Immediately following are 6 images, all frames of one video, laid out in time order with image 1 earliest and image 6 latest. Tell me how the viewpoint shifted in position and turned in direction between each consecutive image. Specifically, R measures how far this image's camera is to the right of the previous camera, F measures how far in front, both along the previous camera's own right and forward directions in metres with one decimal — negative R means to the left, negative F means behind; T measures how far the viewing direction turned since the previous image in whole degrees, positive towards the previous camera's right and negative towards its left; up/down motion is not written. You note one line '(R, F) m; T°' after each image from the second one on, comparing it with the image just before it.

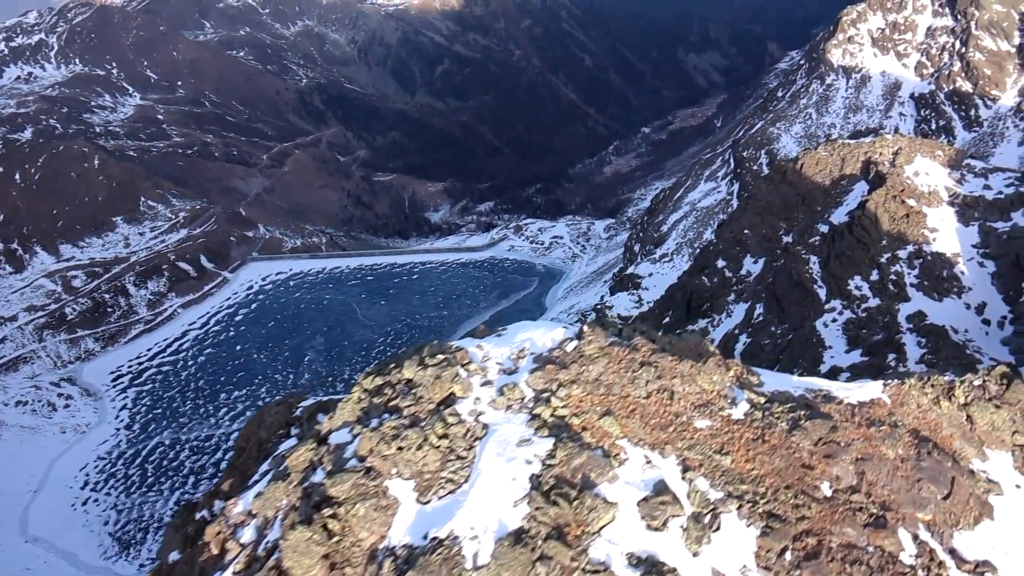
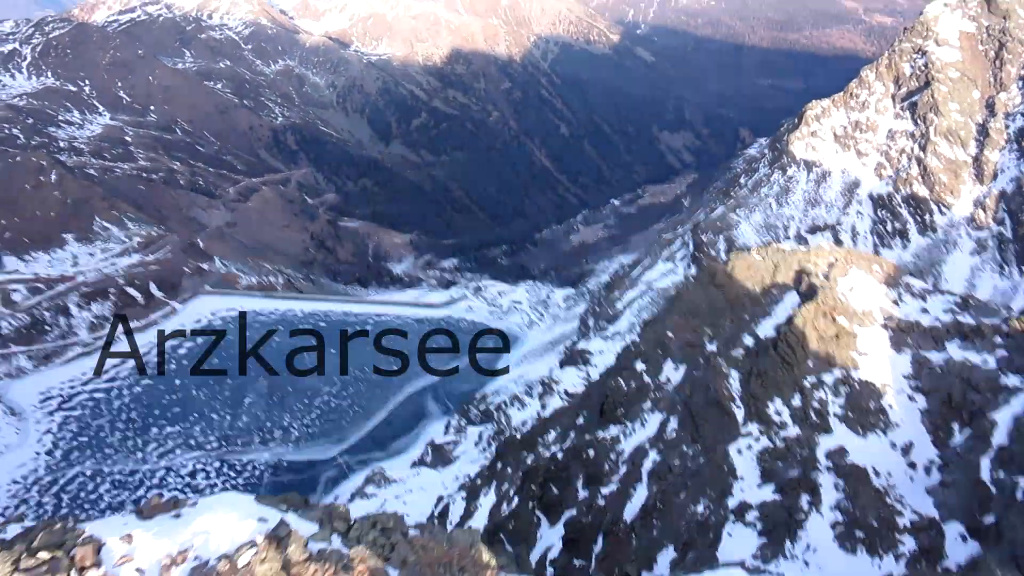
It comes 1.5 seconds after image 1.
(+0.6, +0.9) m; +2°
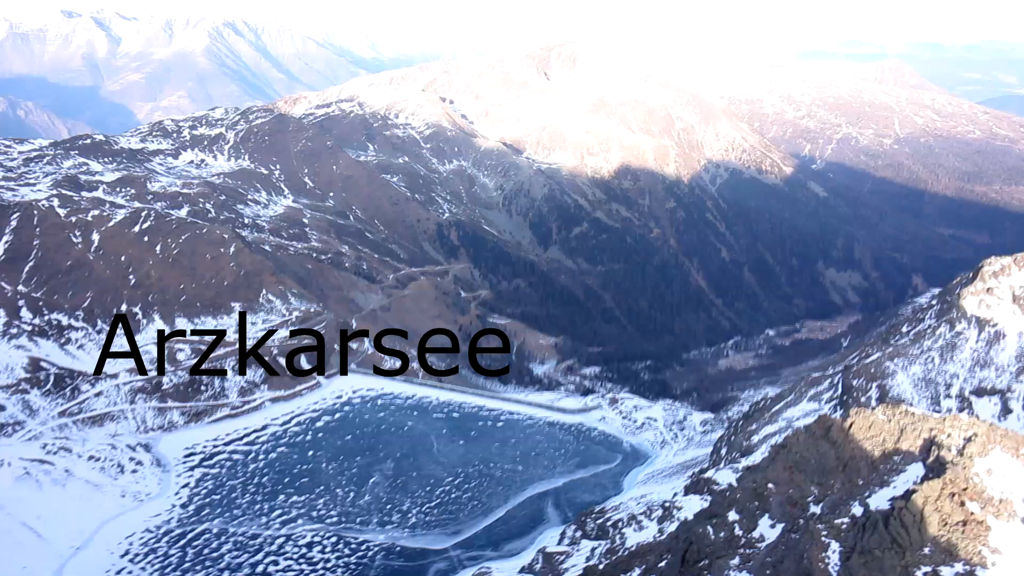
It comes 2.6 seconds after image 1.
(+0.5, +0.5) m; -10°
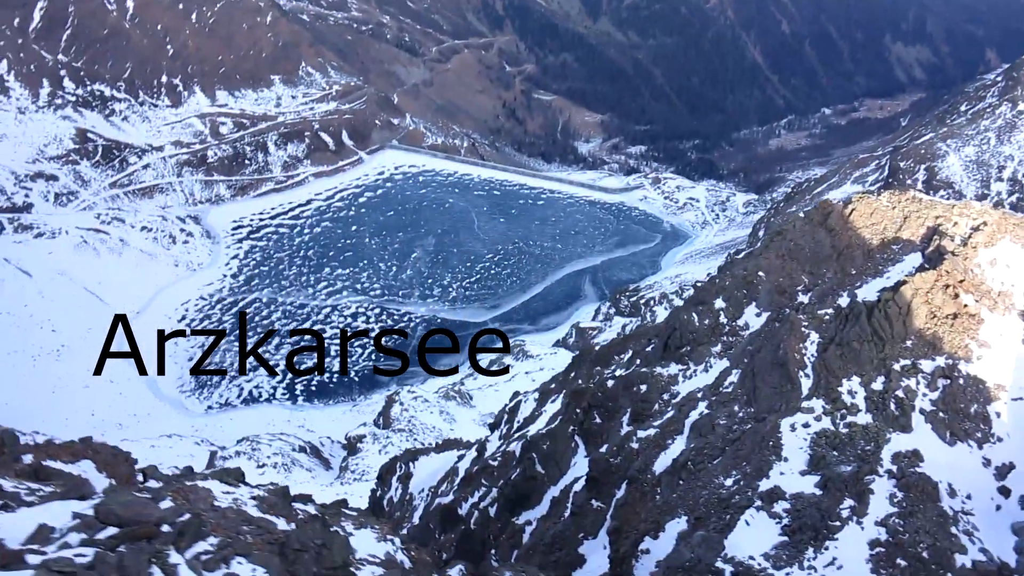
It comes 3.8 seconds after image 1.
(+0.7, +0.5) m; -3°
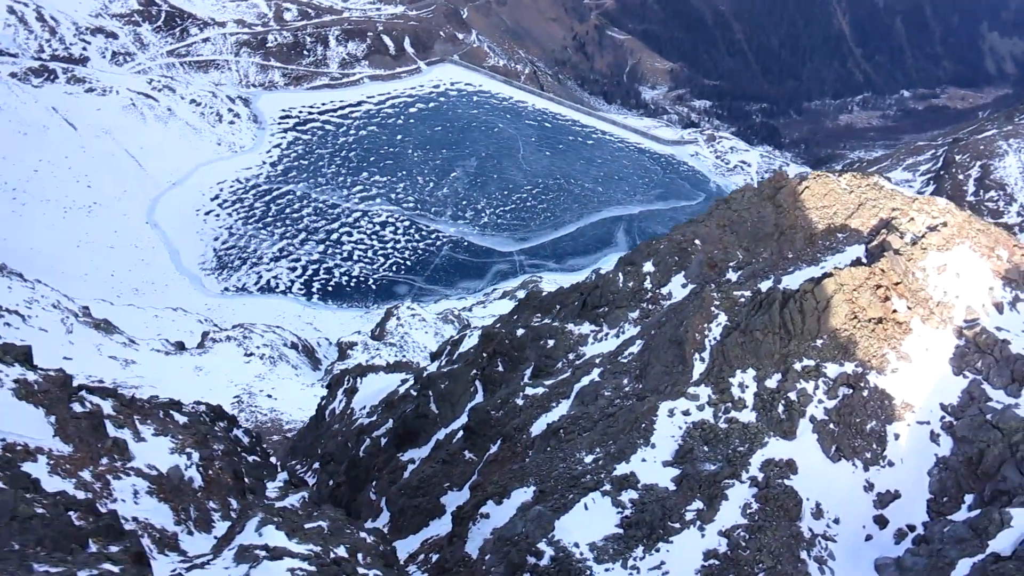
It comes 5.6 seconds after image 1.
(+1.2, +0.7) m; -2°
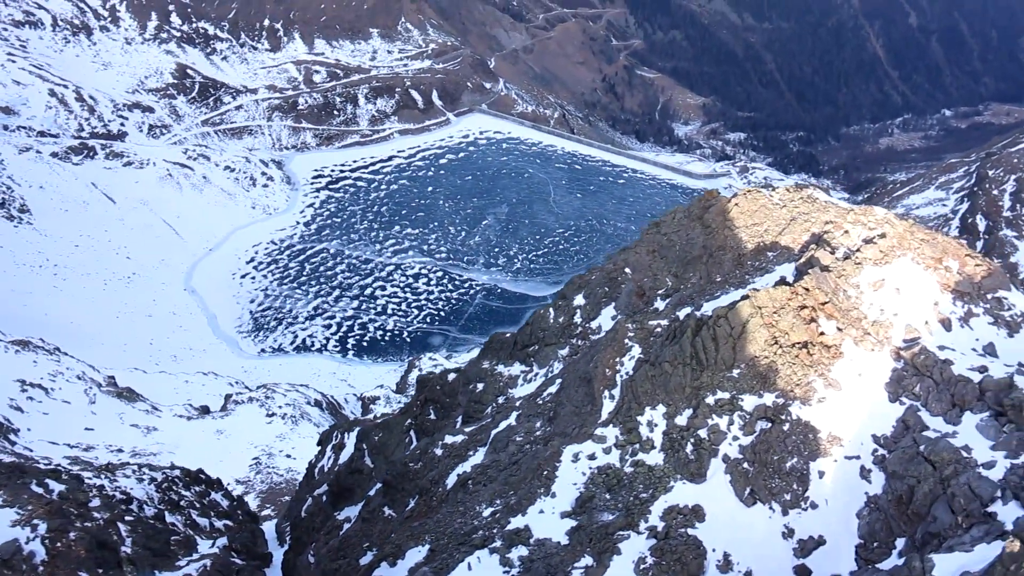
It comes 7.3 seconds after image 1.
(+1.1, +0.5) m; -3°
